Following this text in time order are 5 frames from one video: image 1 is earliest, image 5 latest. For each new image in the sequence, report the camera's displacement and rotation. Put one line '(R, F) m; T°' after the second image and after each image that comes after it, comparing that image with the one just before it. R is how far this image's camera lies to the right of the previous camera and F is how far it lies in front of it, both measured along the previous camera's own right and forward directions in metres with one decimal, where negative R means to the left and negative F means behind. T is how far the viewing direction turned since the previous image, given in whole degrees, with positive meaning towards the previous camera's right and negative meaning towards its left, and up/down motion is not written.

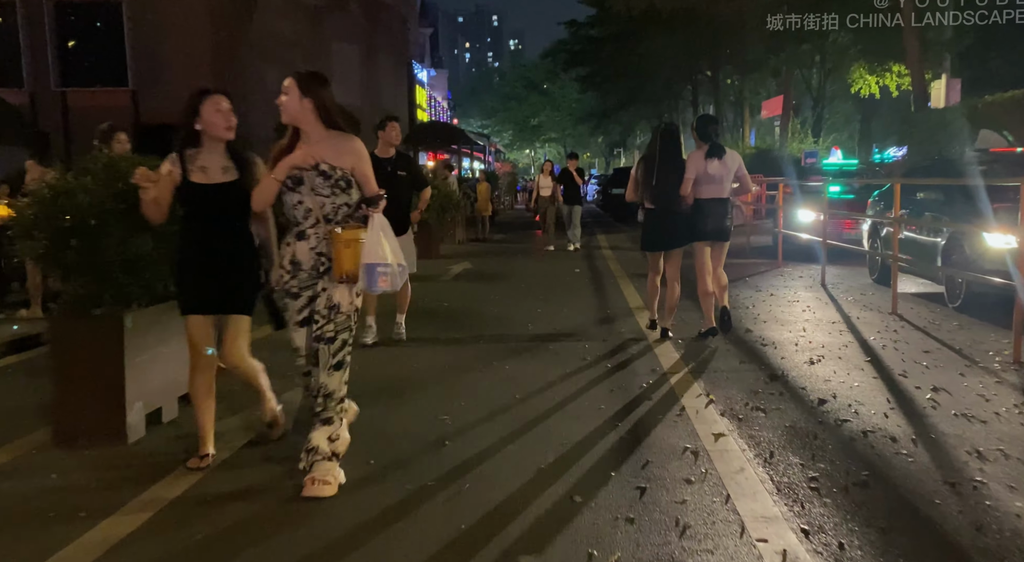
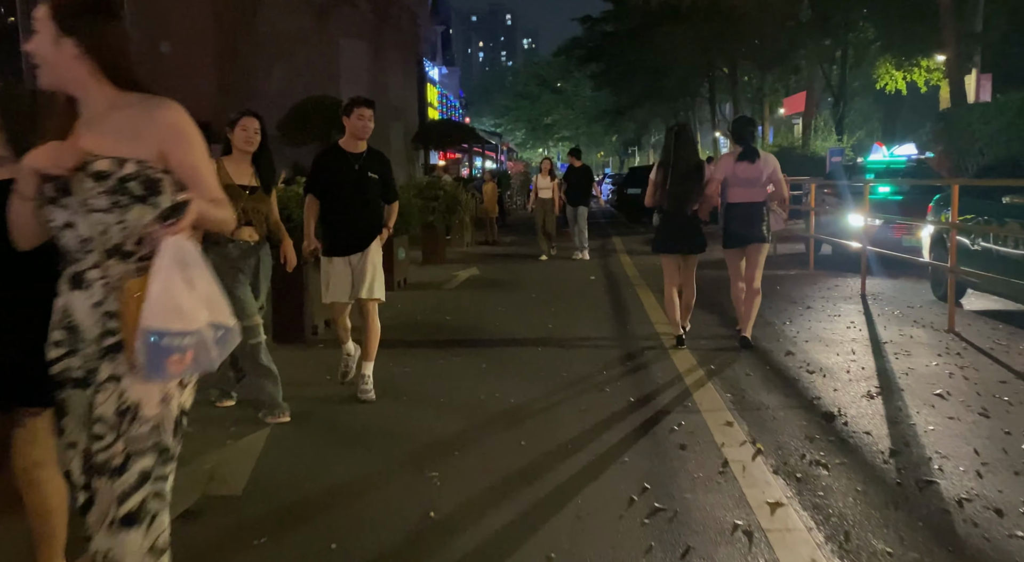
(0.0, +0.8) m; -1°
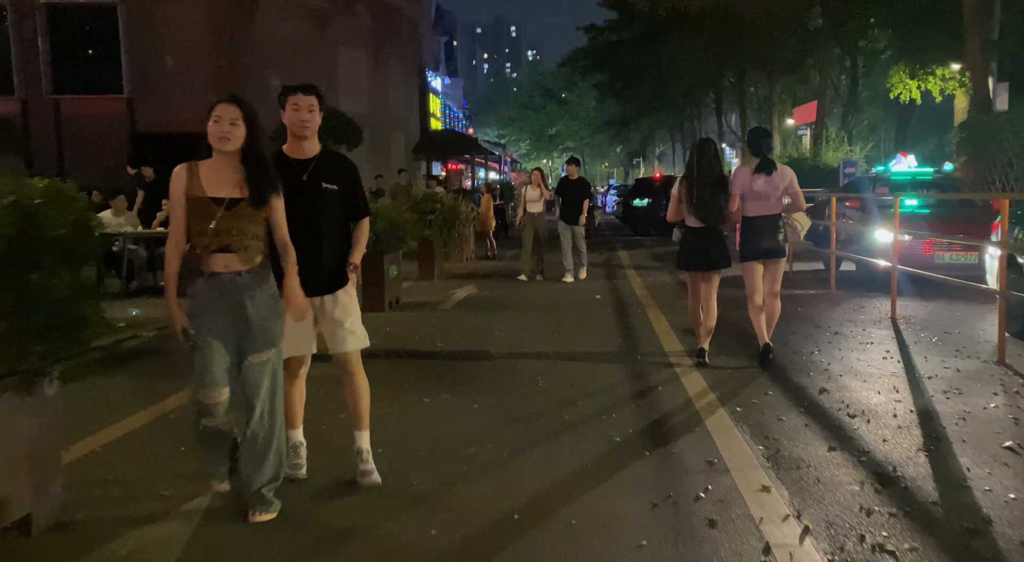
(+0.1, +0.7) m; 0°
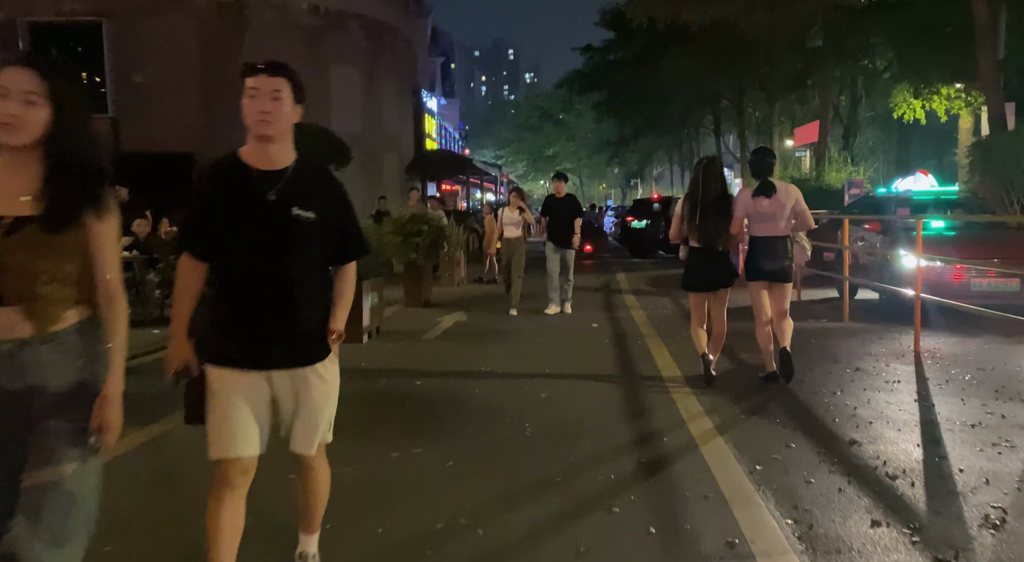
(+0.1, +0.7) m; 0°
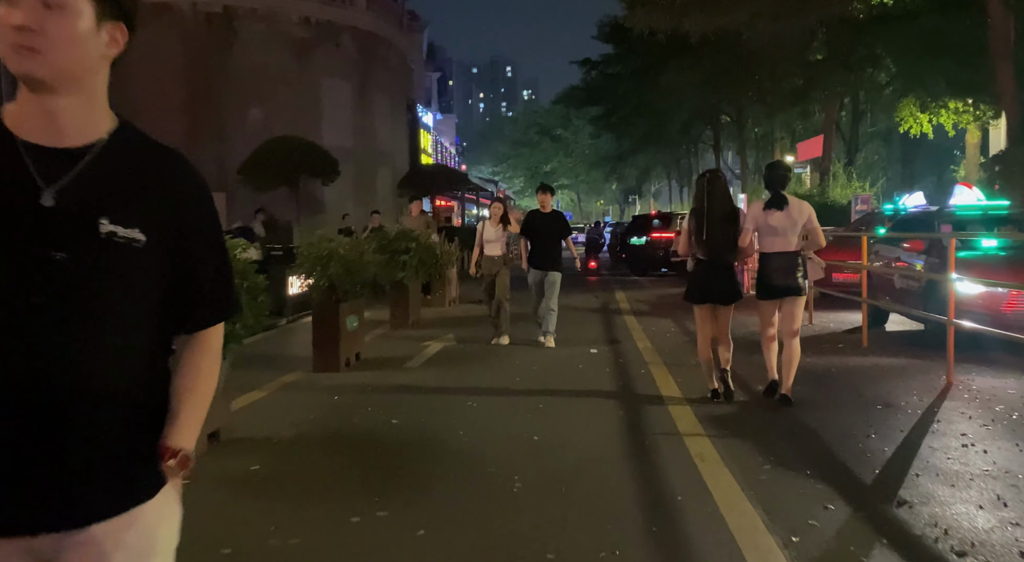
(+0.1, +0.7) m; 0°
